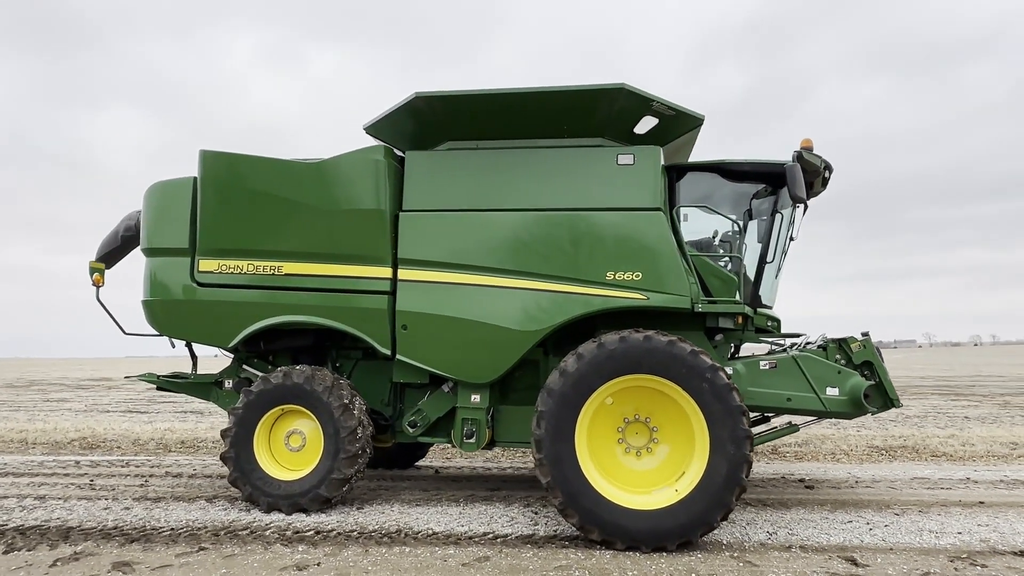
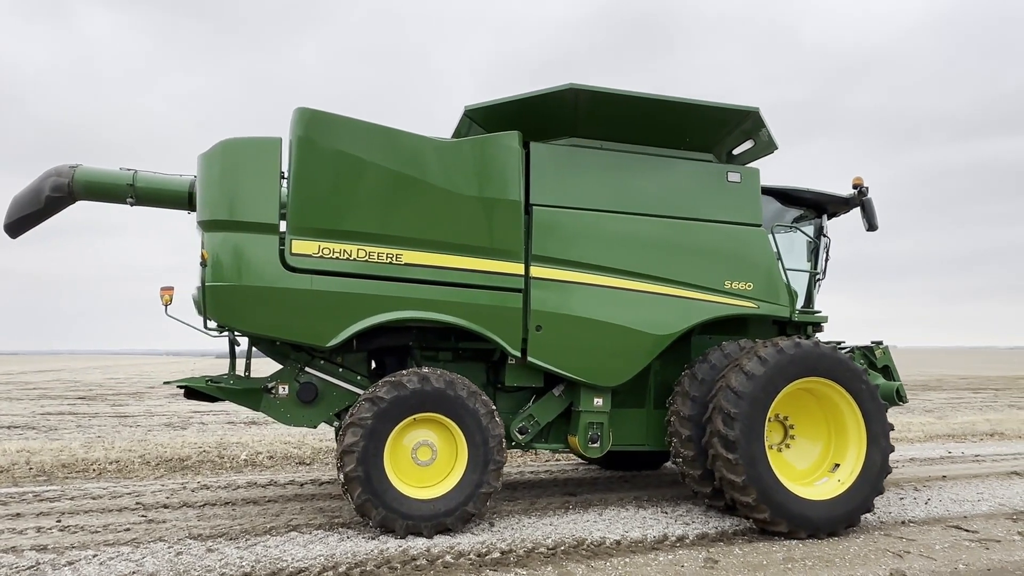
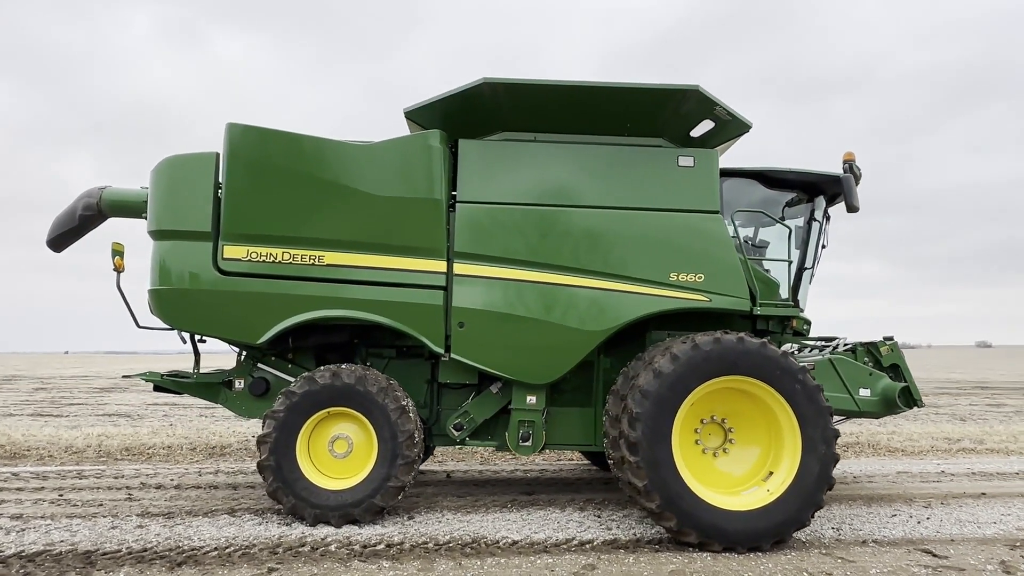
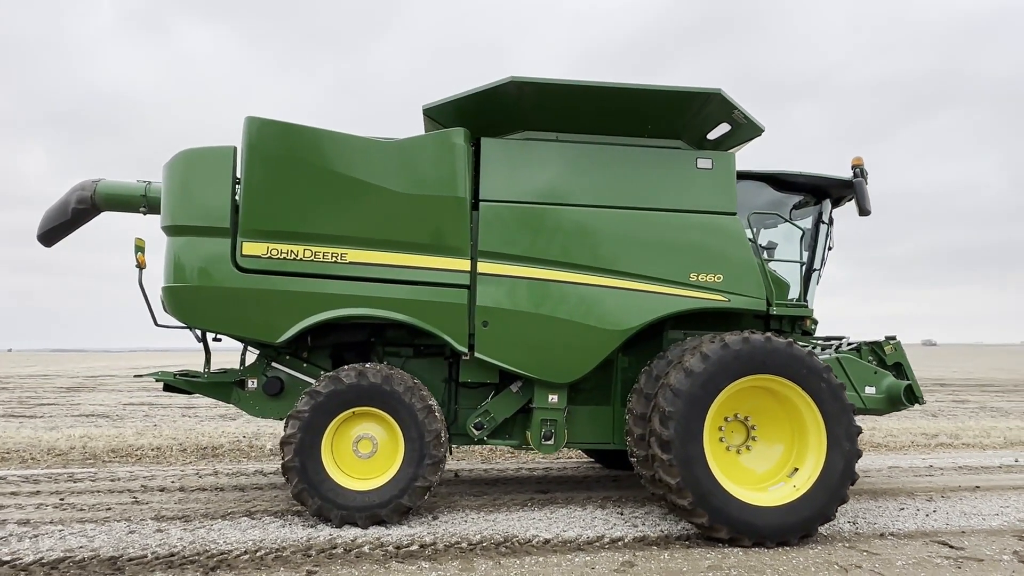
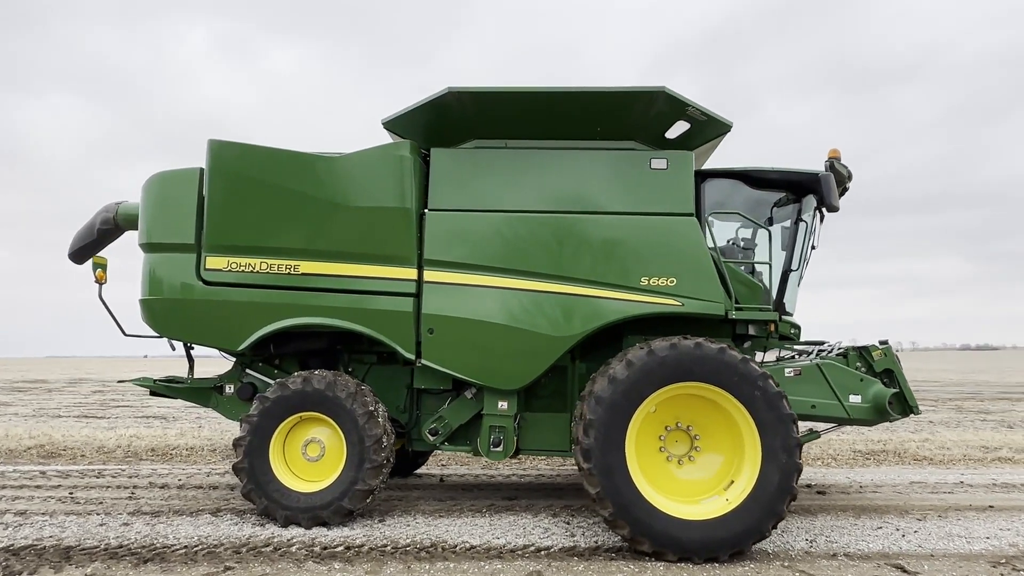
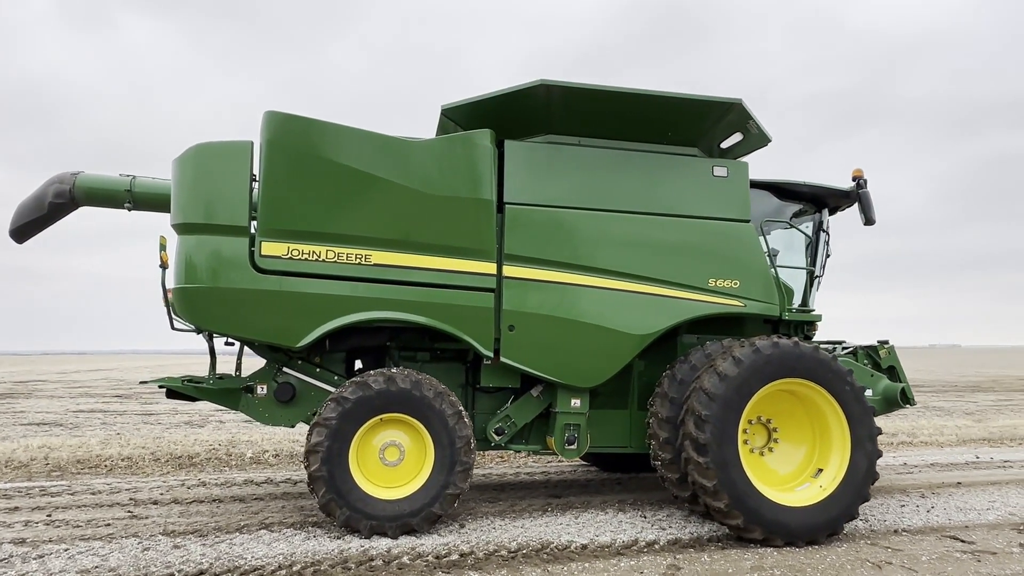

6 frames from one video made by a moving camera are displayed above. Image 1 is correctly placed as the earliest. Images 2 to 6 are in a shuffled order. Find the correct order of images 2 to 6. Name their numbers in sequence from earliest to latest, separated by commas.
5, 3, 4, 6, 2
